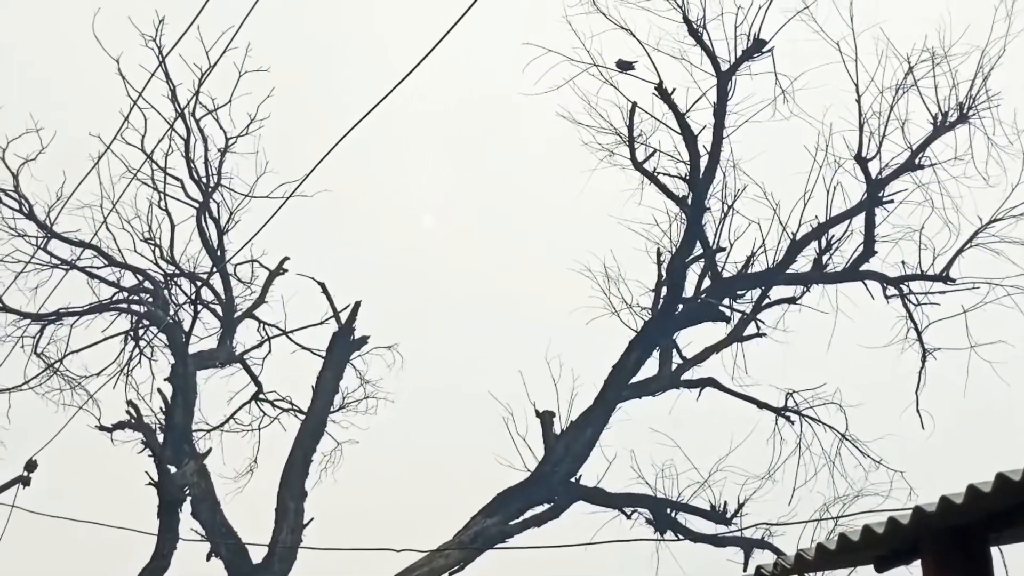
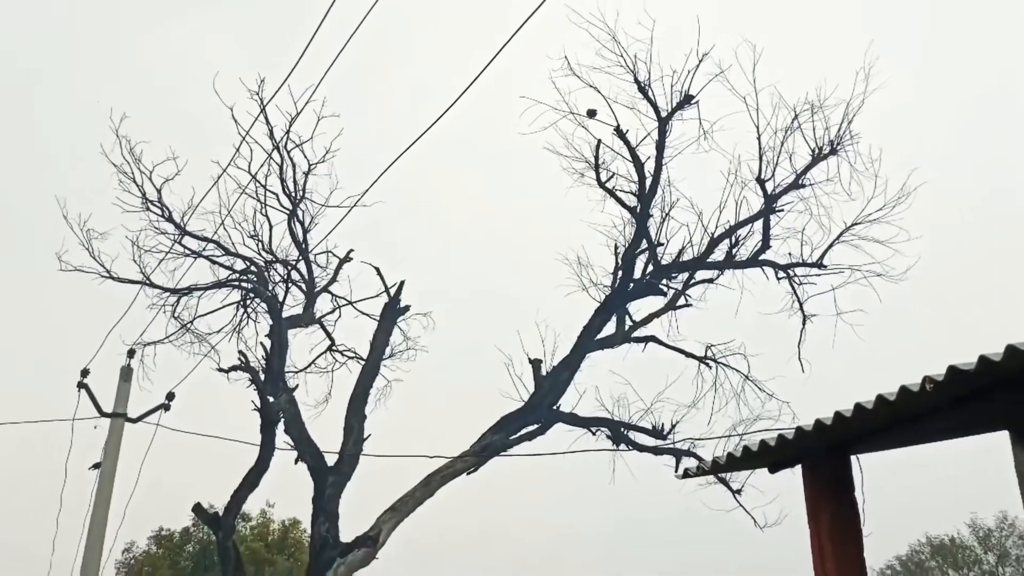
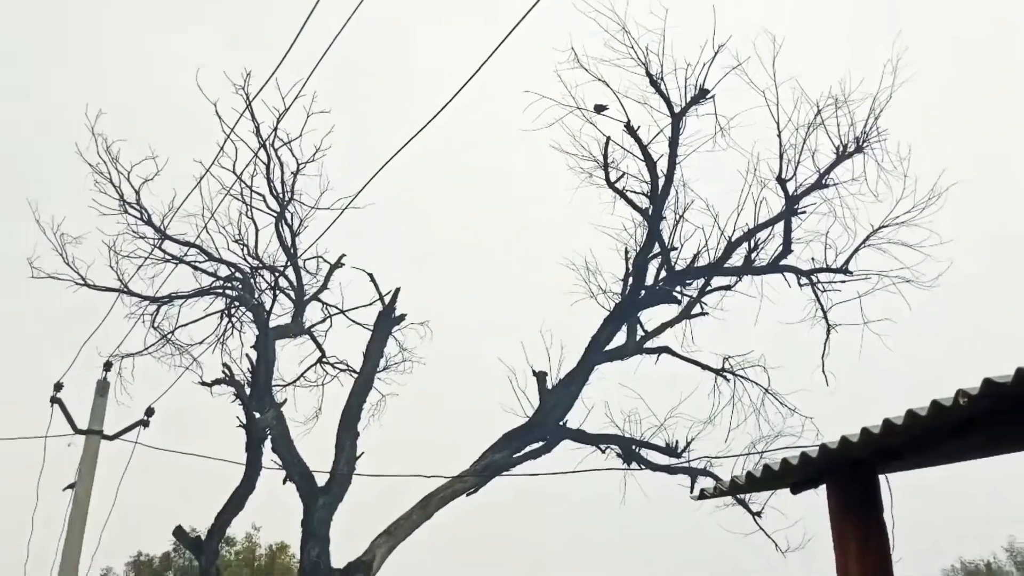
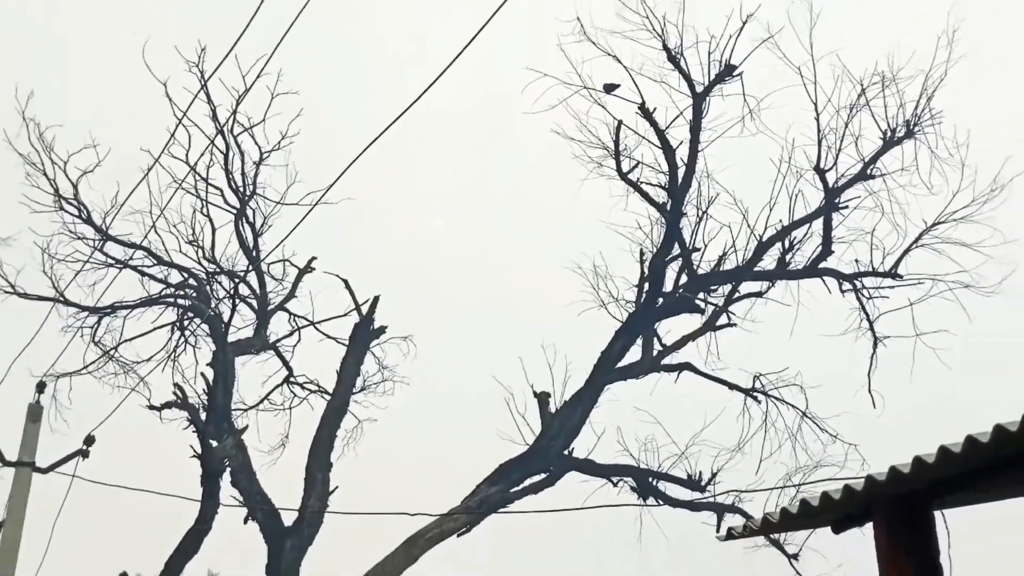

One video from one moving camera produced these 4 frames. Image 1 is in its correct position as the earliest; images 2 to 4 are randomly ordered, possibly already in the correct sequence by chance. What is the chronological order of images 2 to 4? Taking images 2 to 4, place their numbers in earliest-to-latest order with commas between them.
4, 3, 2
